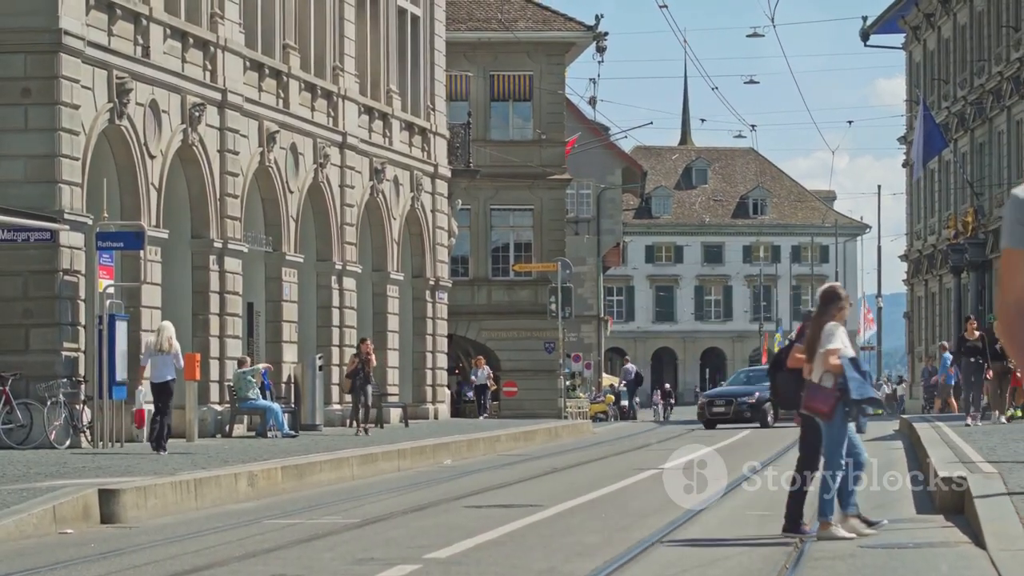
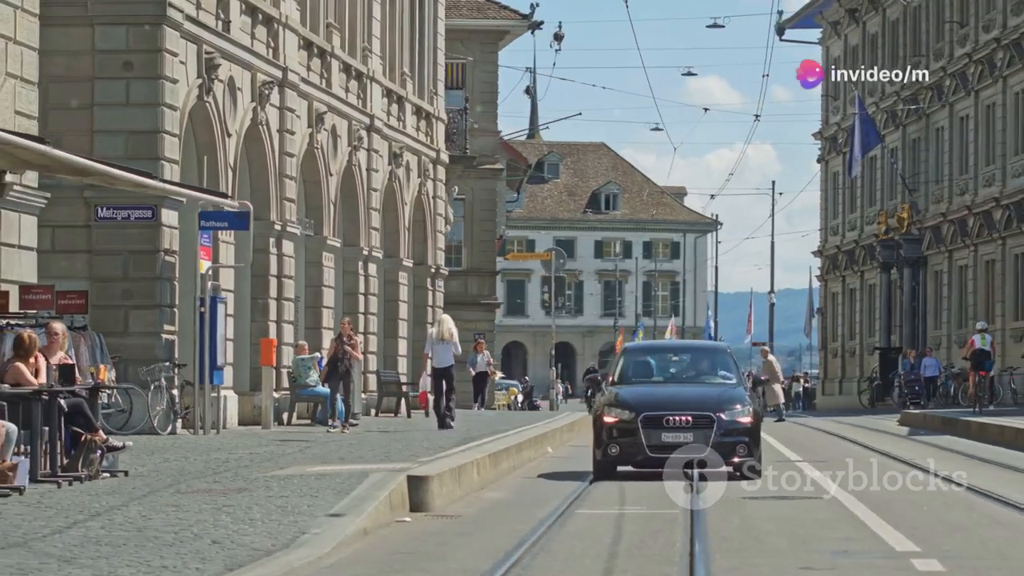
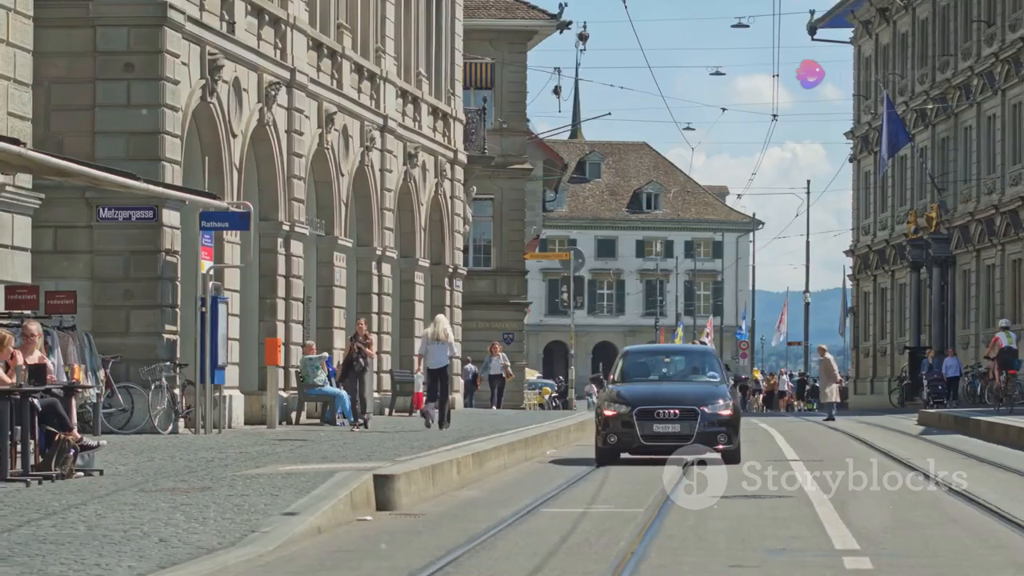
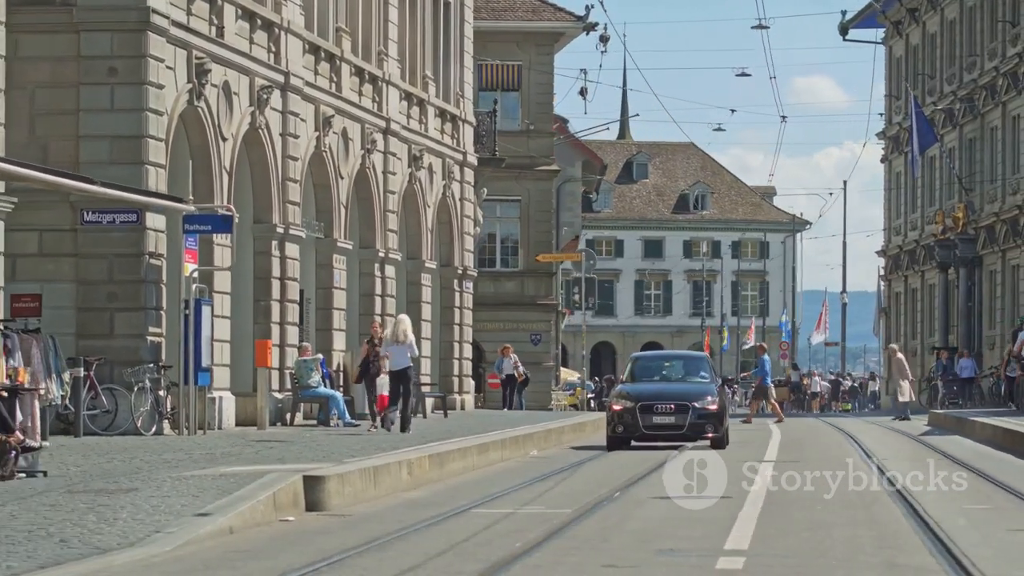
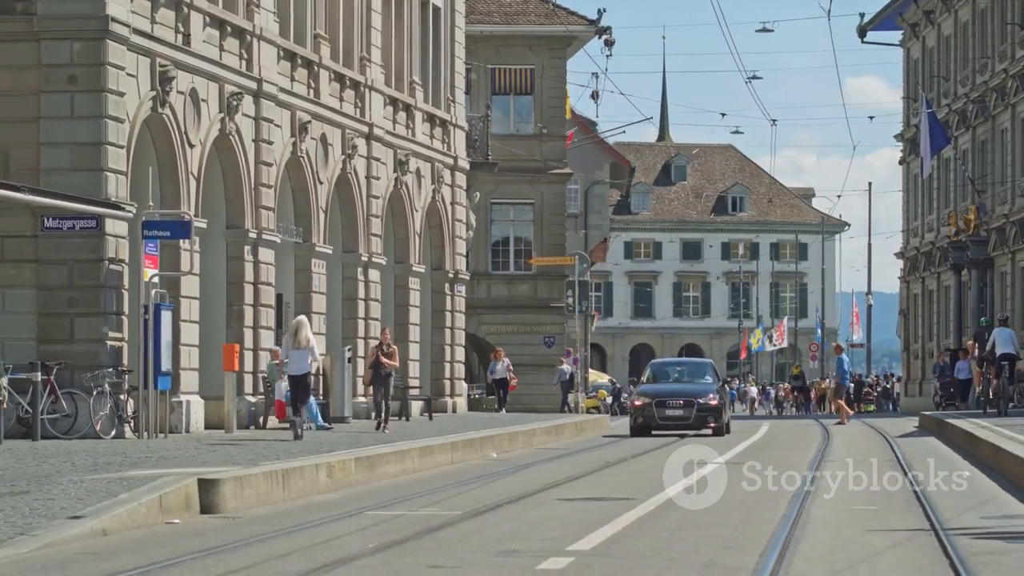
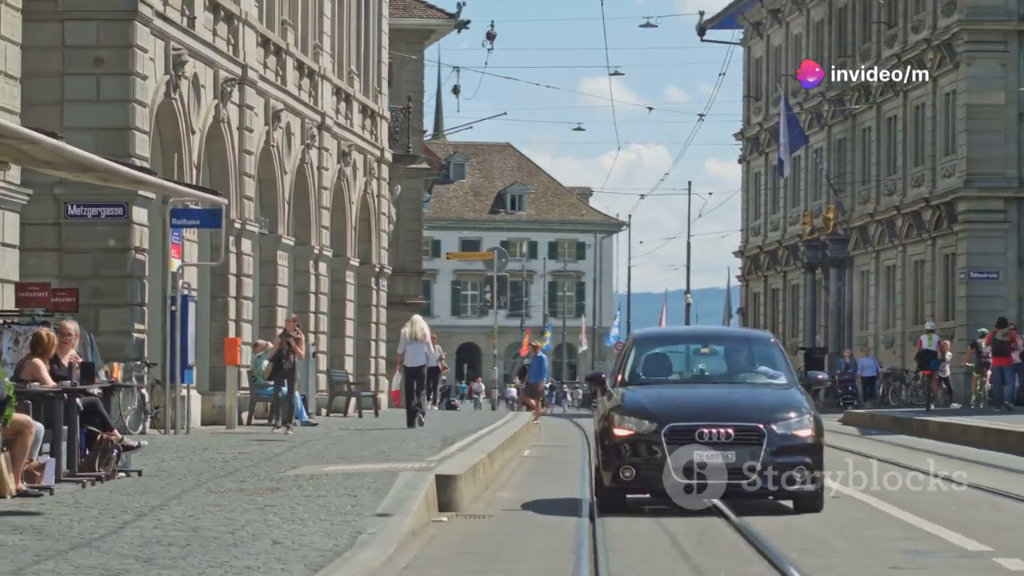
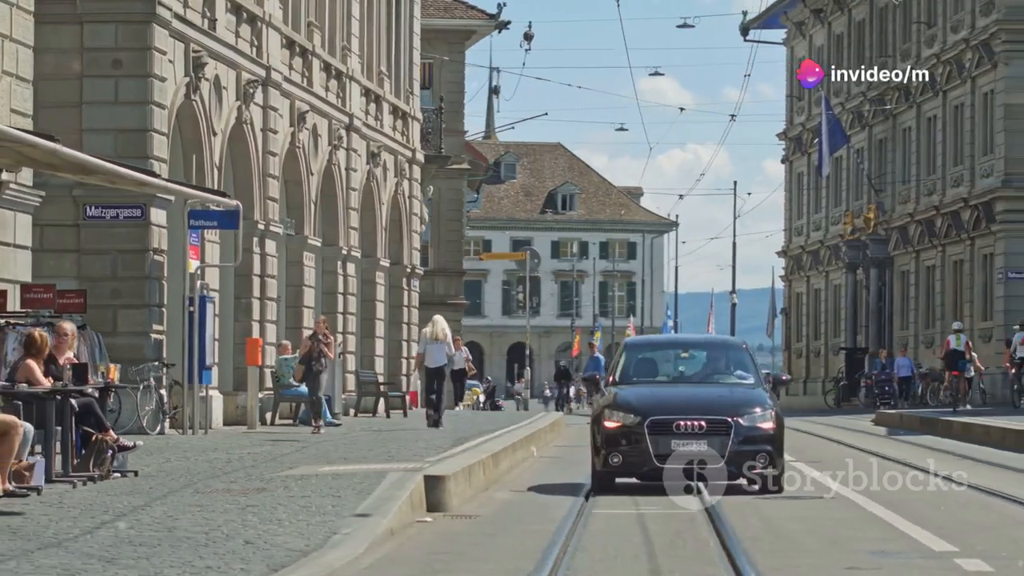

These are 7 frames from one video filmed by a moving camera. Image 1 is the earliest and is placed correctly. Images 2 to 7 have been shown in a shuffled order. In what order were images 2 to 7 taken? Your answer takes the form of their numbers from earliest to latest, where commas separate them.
5, 4, 3, 2, 7, 6
